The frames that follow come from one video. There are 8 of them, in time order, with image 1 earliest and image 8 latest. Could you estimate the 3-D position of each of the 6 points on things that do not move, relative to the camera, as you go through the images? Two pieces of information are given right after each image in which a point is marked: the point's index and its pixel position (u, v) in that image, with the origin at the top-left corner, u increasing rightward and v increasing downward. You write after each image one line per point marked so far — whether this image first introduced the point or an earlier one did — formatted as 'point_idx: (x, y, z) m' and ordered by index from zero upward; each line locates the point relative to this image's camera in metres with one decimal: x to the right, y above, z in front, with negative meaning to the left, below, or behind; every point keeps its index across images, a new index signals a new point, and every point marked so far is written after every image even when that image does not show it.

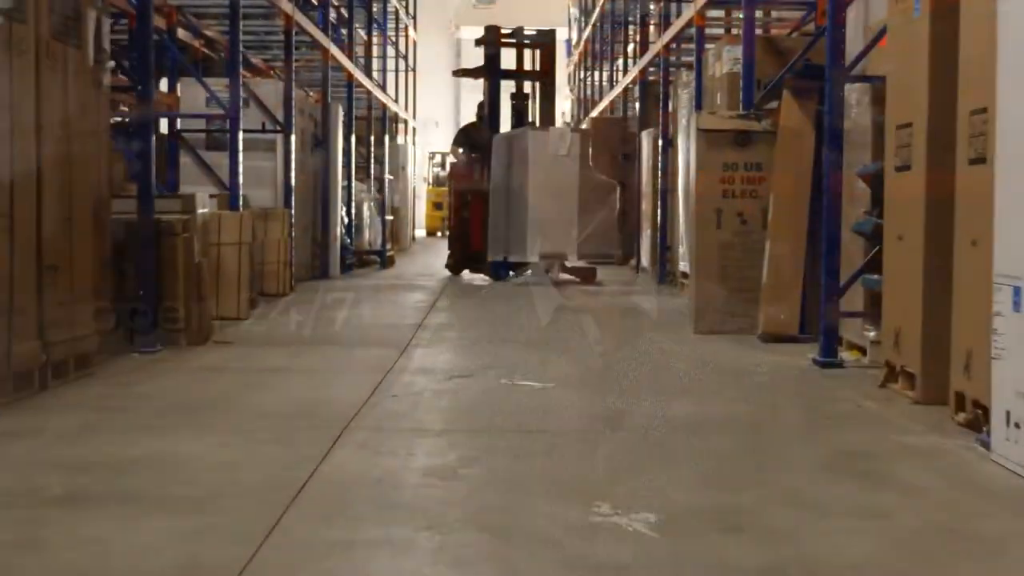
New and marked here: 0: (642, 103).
0: (+1.0, +1.4, +12.1) m
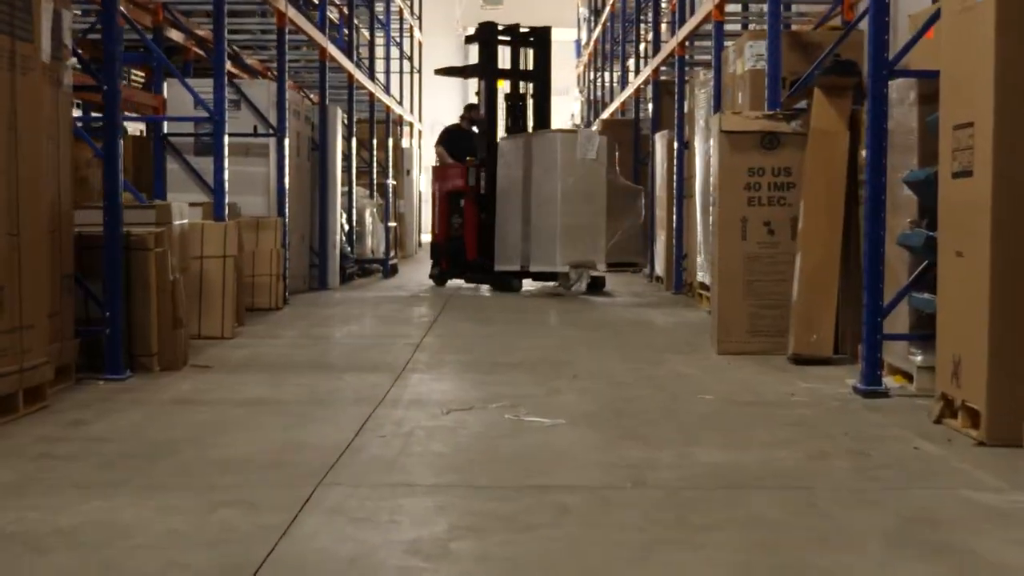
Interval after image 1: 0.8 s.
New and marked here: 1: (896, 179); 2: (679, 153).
0: (+1.0, +1.4, +11.6) m
1: (+1.2, +0.3, +4.8) m
2: (+1.0, +0.8, +9.9) m
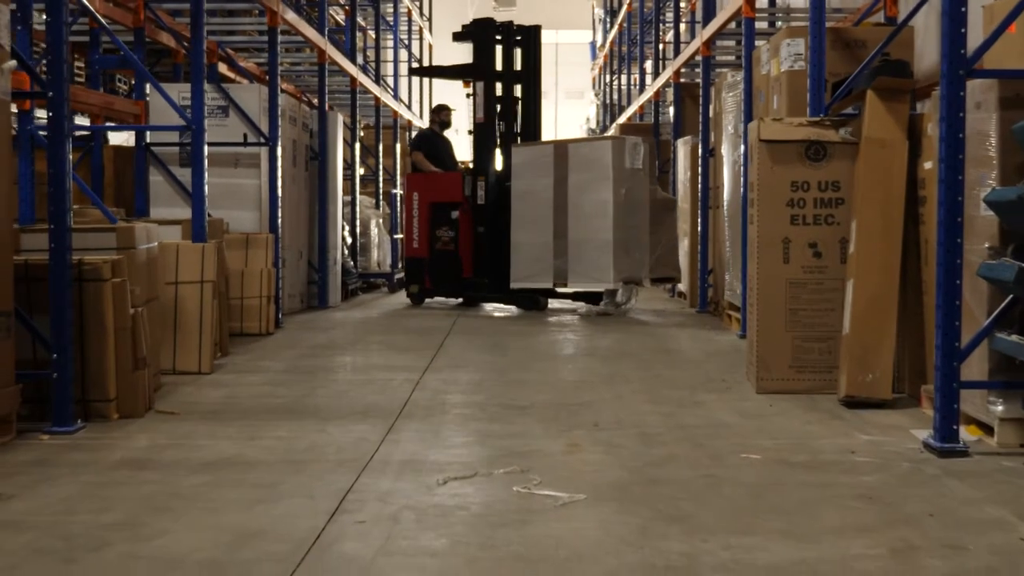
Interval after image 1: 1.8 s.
0: (+1.1, +1.2, +10.9) m
1: (+1.2, +0.2, +4.1) m
2: (+1.1, +0.7, +9.2) m
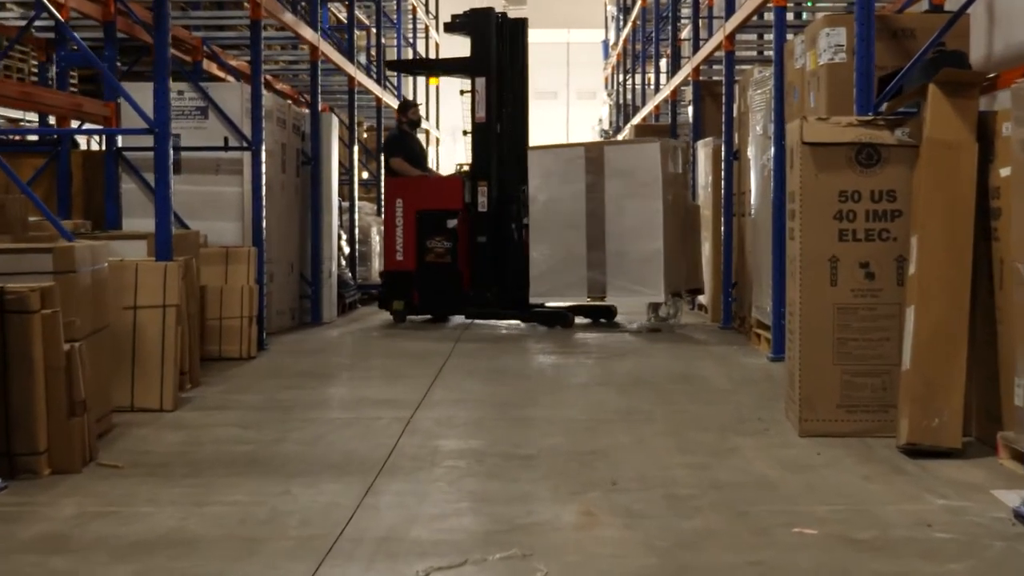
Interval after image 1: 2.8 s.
0: (+1.2, +1.2, +10.2) m
1: (+1.2, +0.2, +3.4) m
2: (+1.2, +0.7, +8.5) m
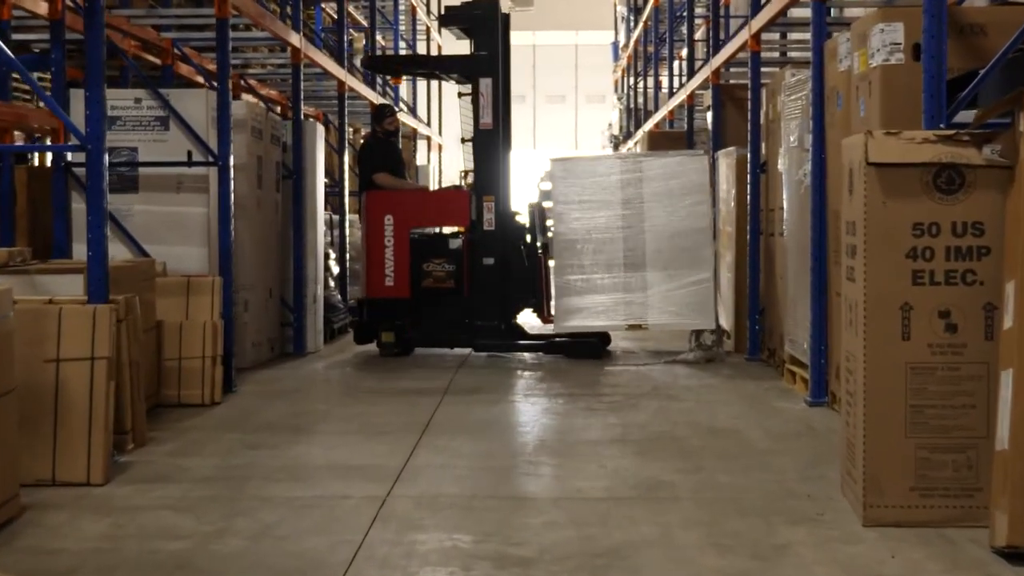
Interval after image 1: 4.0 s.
0: (+1.2, +1.0, +9.3) m
1: (+1.2, 0.0, +2.5) m
2: (+1.2, +0.5, +7.6) m
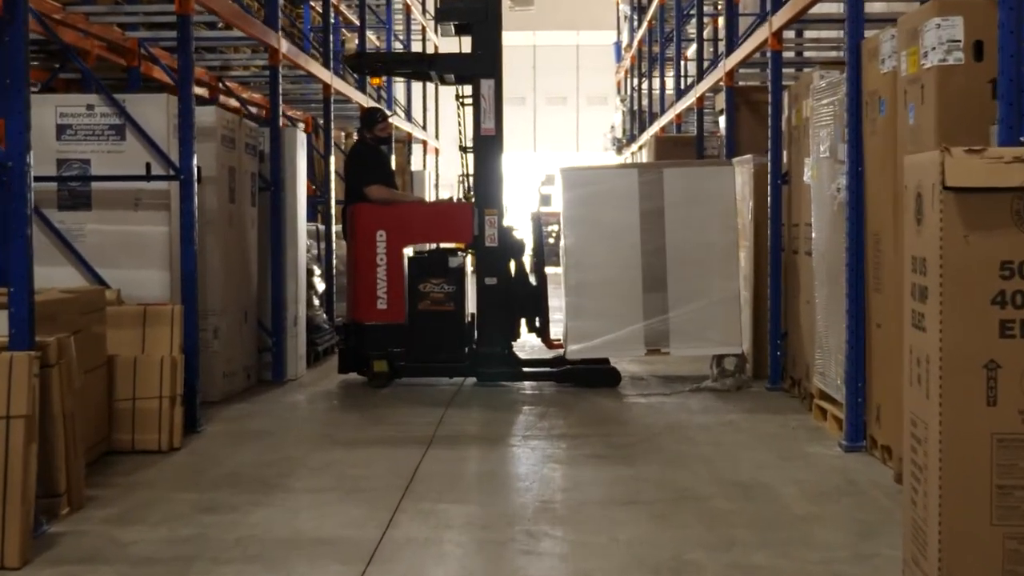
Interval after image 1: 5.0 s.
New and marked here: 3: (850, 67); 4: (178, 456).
0: (+1.2, +0.9, +8.7) m
1: (+1.2, -0.1, +1.9) m
2: (+1.2, +0.4, +7.0) m
3: (+1.1, +0.7, +5.2) m
4: (-1.1, -0.5, +5.2) m
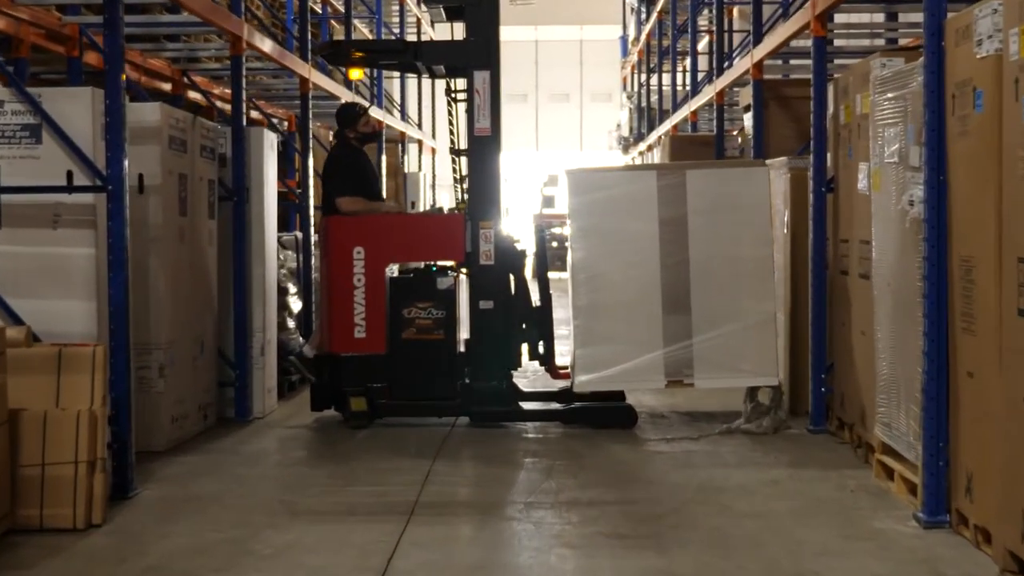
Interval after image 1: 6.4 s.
0: (+1.2, +0.8, +7.7) m
1: (+1.2, -0.2, +0.9) m
2: (+1.2, +0.3, +6.0) m
3: (+1.1, +0.6, +4.2) m
4: (-1.1, -0.7, +4.2) m
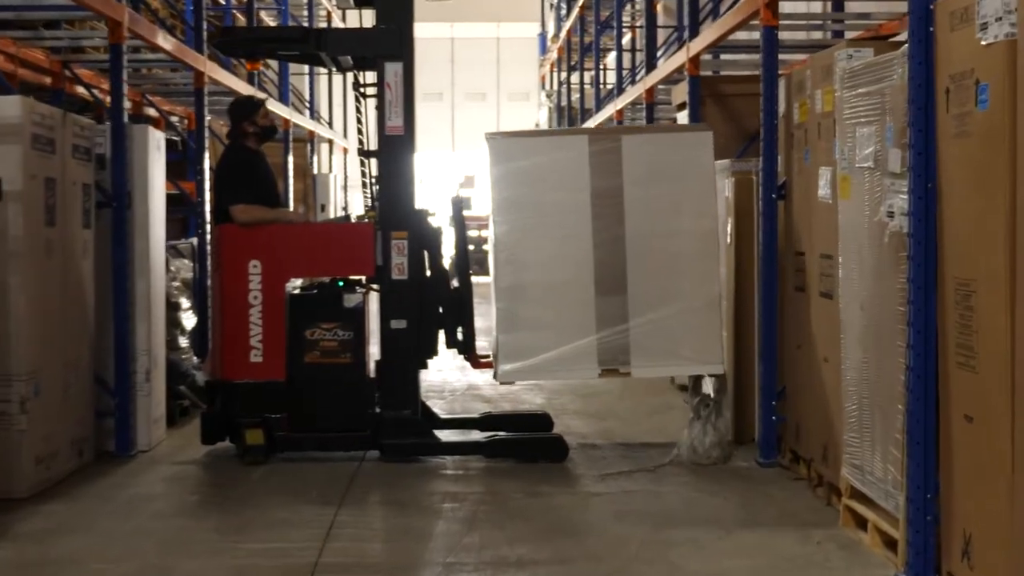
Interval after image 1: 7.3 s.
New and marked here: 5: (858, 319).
0: (+0.8, +0.8, +7.0) m
1: (+1.2, -0.2, +0.3) m
2: (+0.9, +0.3, +5.4) m
3: (+0.9, +0.6, +3.6) m
4: (-1.3, -0.7, +3.5) m
5: (+0.9, -0.1, +4.1) m
